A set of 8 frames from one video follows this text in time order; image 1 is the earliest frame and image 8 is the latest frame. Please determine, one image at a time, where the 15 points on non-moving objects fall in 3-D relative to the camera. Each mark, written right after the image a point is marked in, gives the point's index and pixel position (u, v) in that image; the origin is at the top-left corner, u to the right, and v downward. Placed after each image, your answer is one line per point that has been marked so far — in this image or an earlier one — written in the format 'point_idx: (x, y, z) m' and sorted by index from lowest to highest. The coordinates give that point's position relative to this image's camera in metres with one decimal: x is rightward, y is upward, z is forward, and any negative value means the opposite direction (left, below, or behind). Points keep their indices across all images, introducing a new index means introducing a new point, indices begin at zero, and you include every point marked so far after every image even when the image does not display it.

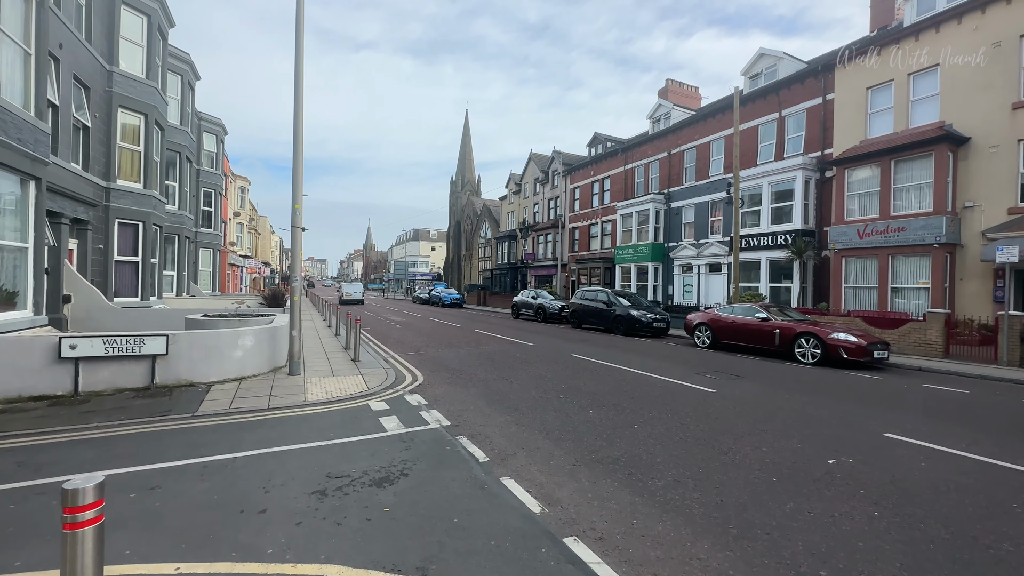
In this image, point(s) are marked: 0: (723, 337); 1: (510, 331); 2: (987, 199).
0: (+6.3, -1.4, +13.2) m
1: (-0.1, -1.7, +18.4) m
2: (+16.7, +3.1, +15.7) m
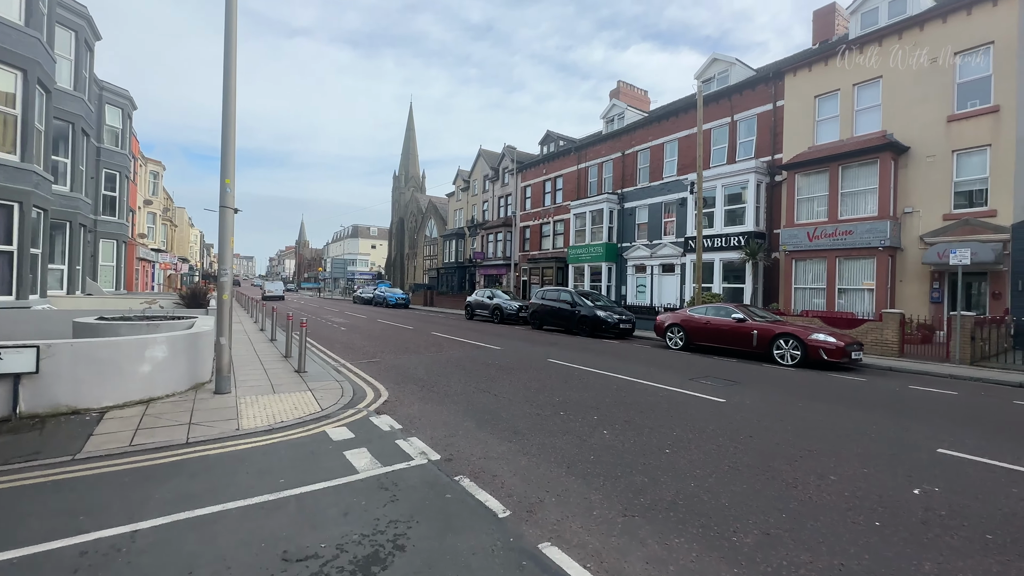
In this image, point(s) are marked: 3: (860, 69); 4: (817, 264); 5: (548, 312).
0: (+5.3, -1.4, +12.8) m
1: (-1.7, -1.7, +17.1) m
2: (+15.3, +3.1, +16.6) m
3: (+14.4, +9.0, +18.4) m
4: (+13.0, +1.0, +19.0) m
5: (+1.5, -1.0, +18.7) m
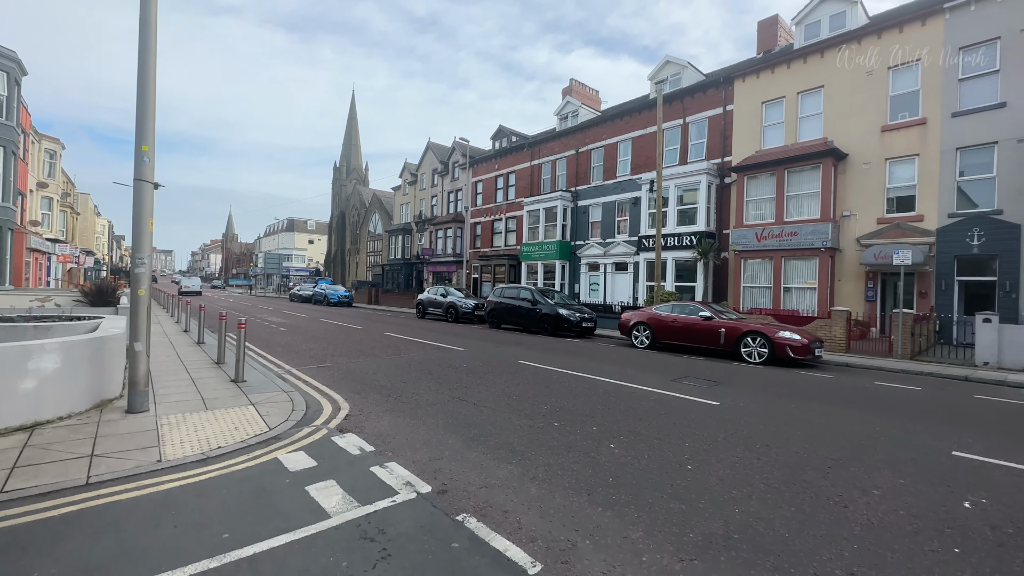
0: (+4.3, -1.4, +12.7) m
1: (-3.2, -1.6, +16.0) m
2: (+13.8, +3.1, +17.7) m
3: (+12.7, +9.1, +19.3) m
4: (+11.1, +1.1, +19.7) m
5: (-0.2, -0.9, +18.0) m
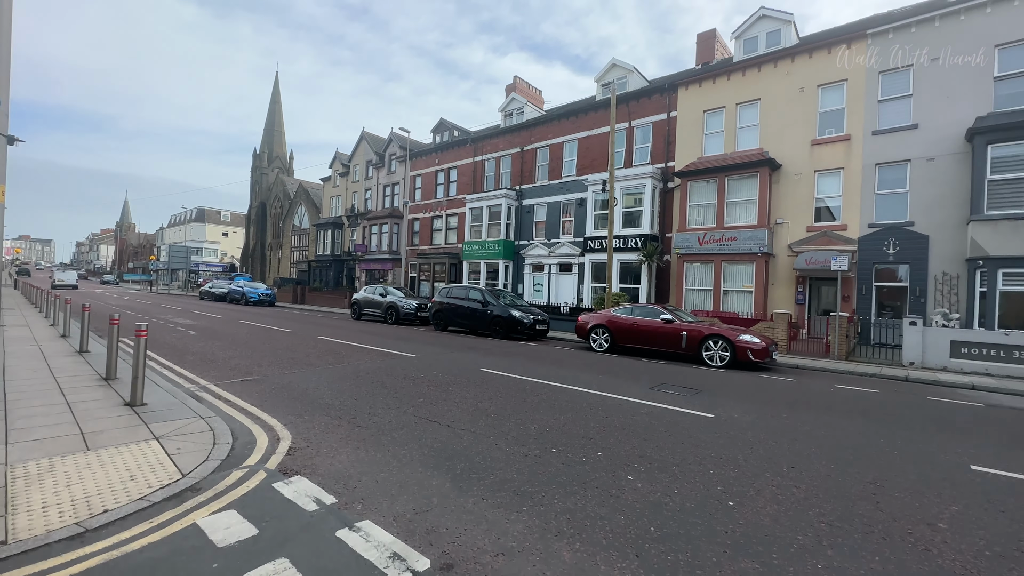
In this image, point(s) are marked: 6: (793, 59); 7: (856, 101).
0: (+3.1, -1.4, +12.3) m
1: (-4.8, -1.6, +14.5) m
2: (+11.8, +3.0, +18.7) m
3: (+10.5, +8.9, +20.2) m
4: (+8.8, +0.9, +20.3) m
5: (-2.2, -0.9, +16.9) m
6: (+12.0, +9.8, +19.1) m
7: (+13.5, +7.4, +17.6) m
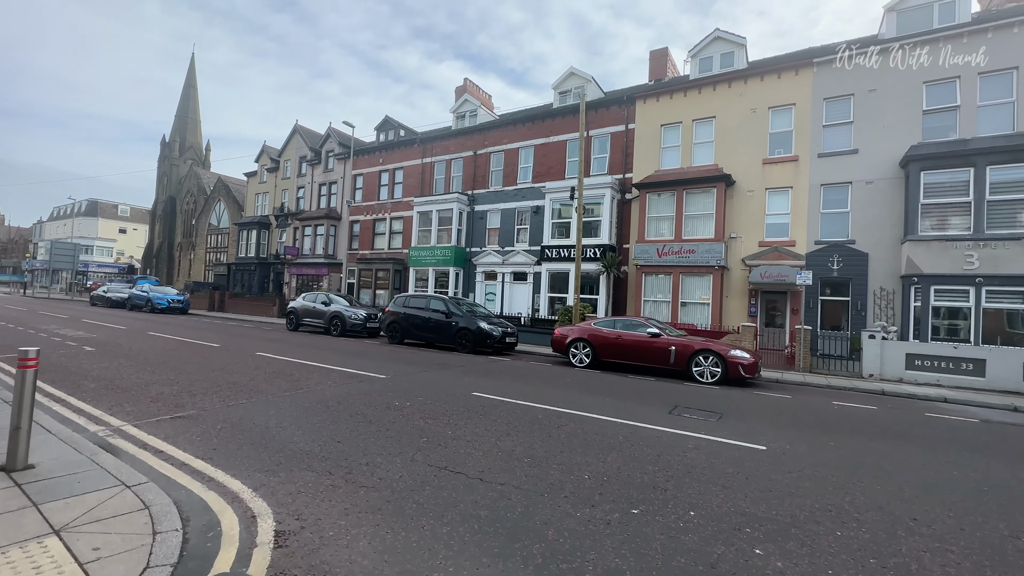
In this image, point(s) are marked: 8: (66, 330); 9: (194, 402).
0: (+2.4, -1.7, +11.6) m
1: (-5.7, -1.8, +12.6) m
2: (+10.1, +2.4, +19.3) m
3: (+8.7, +8.4, +20.7) m
4: (+6.9, +0.4, +20.4) m
5: (-3.5, -1.2, +15.4) m
6: (+10.4, +9.3, +19.9) m
7: (+12.1, +6.8, +18.6) m
8: (-14.5, -1.4, +14.5) m
9: (-4.7, -1.7, +6.5) m
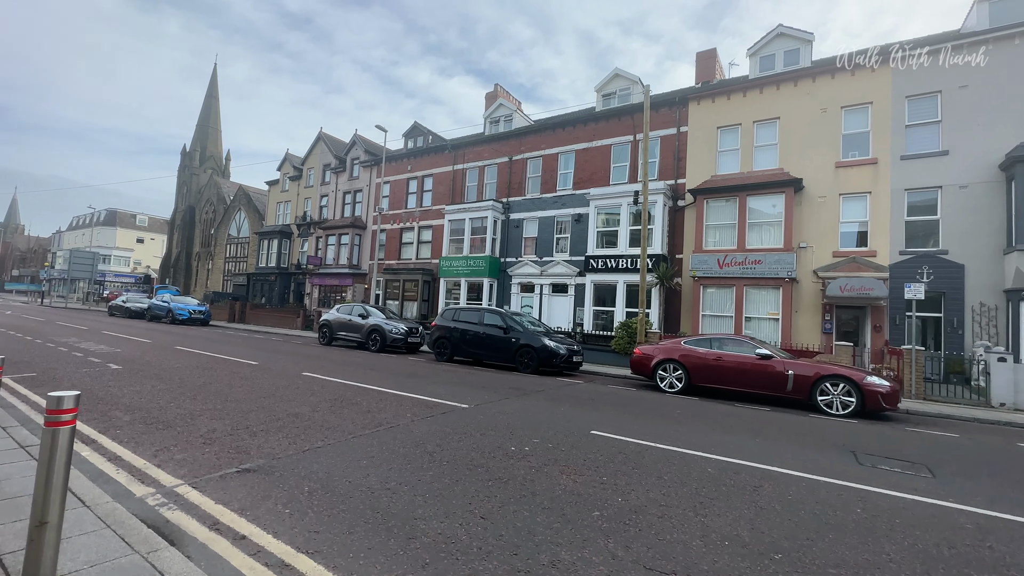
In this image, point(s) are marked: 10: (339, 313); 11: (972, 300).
0: (+4.3, -2.0, +10.1) m
1: (-3.8, -2.1, +11.2) m
2: (+12.1, +1.8, +17.7) m
3: (+10.8, +7.8, +19.3) m
4: (+8.9, -0.2, +18.8) m
5: (-1.5, -1.6, +14.0) m
6: (+12.5, +8.7, +18.5) m
7: (+14.1, +6.3, +17.0) m
8: (-12.6, -1.7, +13.3) m
9: (-2.9, -1.8, +5.1) m
10: (-6.9, -1.0, +17.7) m
11: (+15.7, -0.4, +15.2) m
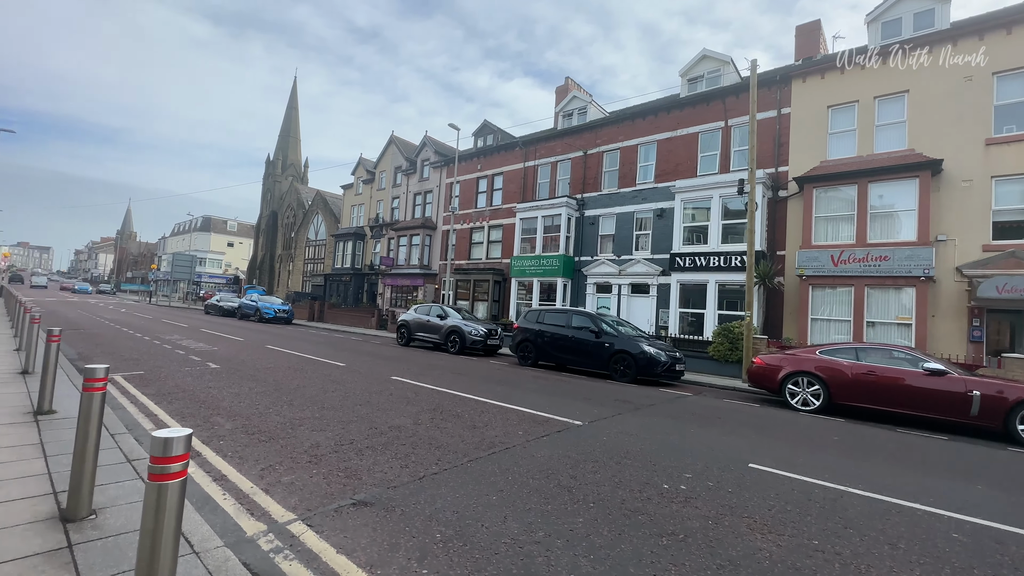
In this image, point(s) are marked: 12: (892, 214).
0: (+6.3, -2.0, +8.4) m
1: (-1.6, -2.1, +10.6) m
2: (+15.1, +1.8, +15.0) m
3: (+14.0, +7.8, +16.8) m
4: (+12.1, -0.2, +16.5) m
5: (+1.1, -1.6, +13.1) m
6: (+15.6, +8.6, +15.7) m
7: (+17.0, +6.2, +14.1) m
8: (-10.0, -1.7, +13.8) m
9: (-1.4, -1.8, +4.5) m
10: (-3.7, -1.0, +17.4) m
11: (+18.3, -0.4, +12.1) m
12: (+13.5, +2.6, +15.9) m
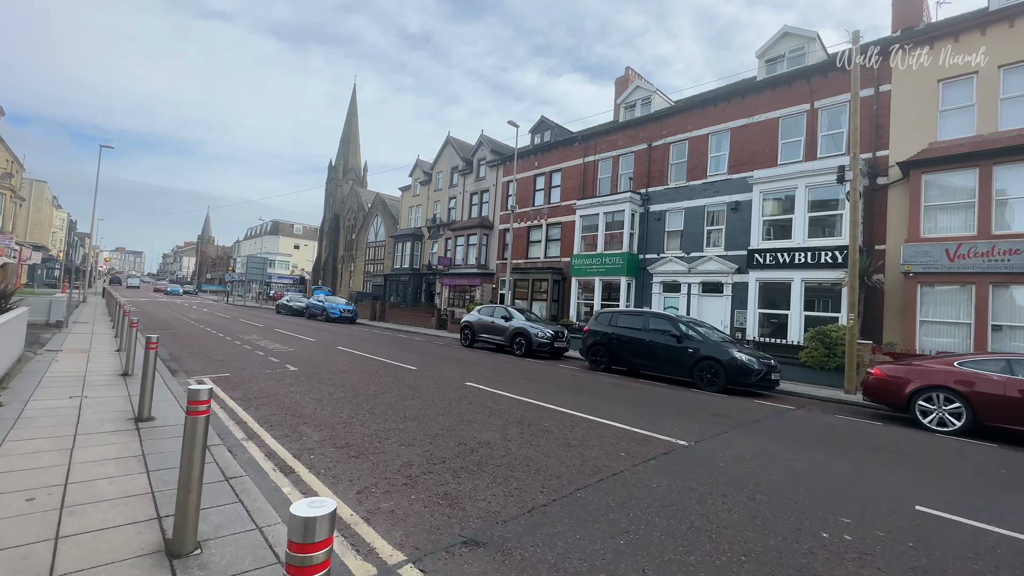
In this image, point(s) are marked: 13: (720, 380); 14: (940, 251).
0: (+7.8, -2.1, +7.1) m
1: (+0.2, -2.1, +10.2) m
2: (+17.2, +1.9, +12.7) m
3: (+16.2, +7.8, +14.5) m
4: (+14.4, -0.1, +14.5) m
5: (+3.1, -1.6, +12.3) m
6: (+17.7, +8.7, +13.3) m
7: (+19.0, +6.3, +11.5) m
8: (-7.8, -1.7, +14.3) m
9: (-0.4, -1.8, +4.0) m
10: (-1.2, -1.0, +17.2) m
11: (+20.1, -0.4, +9.4) m
12: (+15.7, +2.7, +13.8) m
13: (+4.8, -2.1, +10.6) m
14: (+14.0, +1.2, +14.7) m
